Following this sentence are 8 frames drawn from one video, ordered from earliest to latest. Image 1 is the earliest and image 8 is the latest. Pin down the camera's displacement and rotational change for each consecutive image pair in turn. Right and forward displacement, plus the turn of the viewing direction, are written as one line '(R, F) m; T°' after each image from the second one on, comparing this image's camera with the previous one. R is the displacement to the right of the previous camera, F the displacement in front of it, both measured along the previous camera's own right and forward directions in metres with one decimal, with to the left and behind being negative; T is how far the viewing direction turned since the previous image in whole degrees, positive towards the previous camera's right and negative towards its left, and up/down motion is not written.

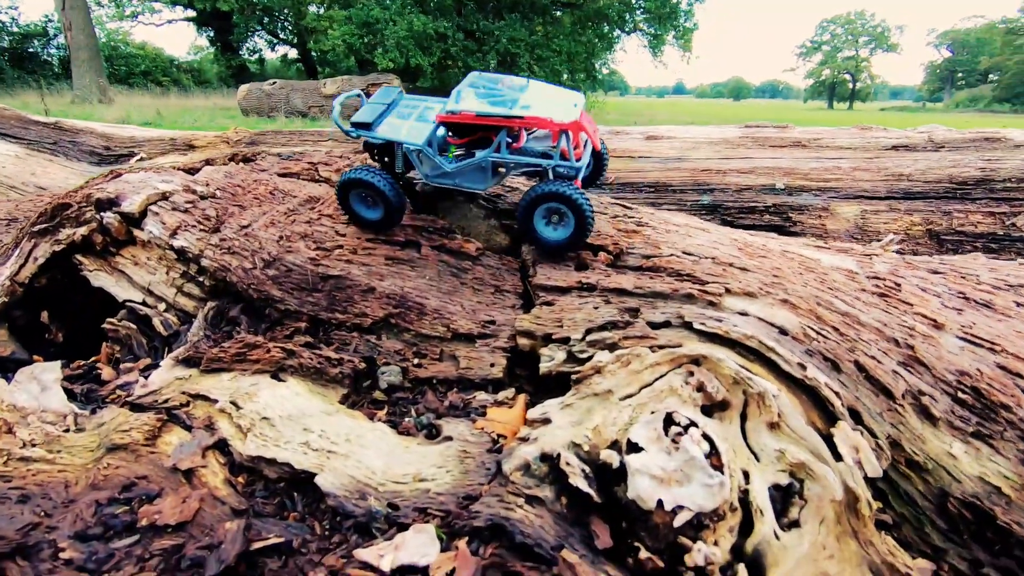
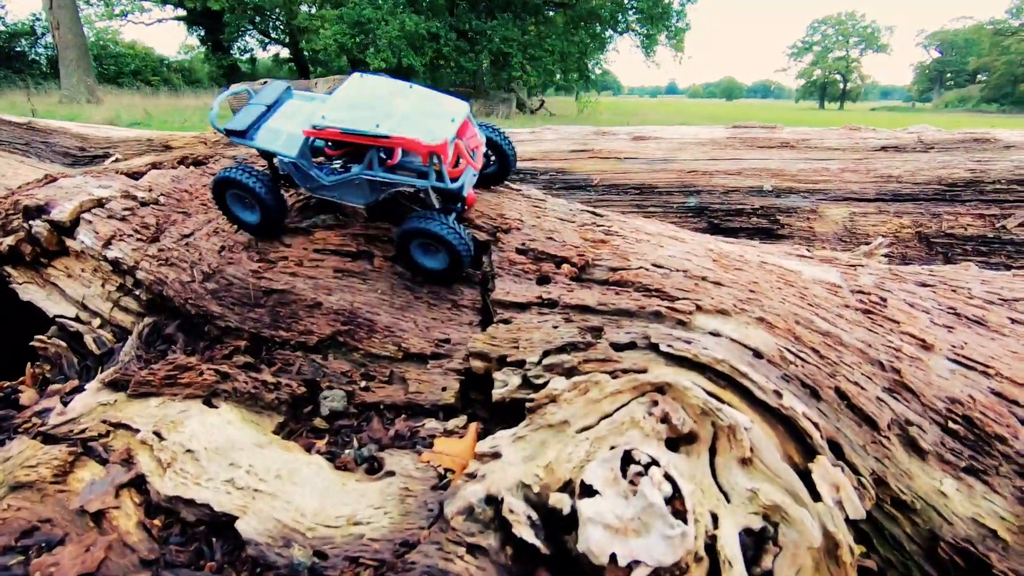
(+0.2, +0.3) m; +1°
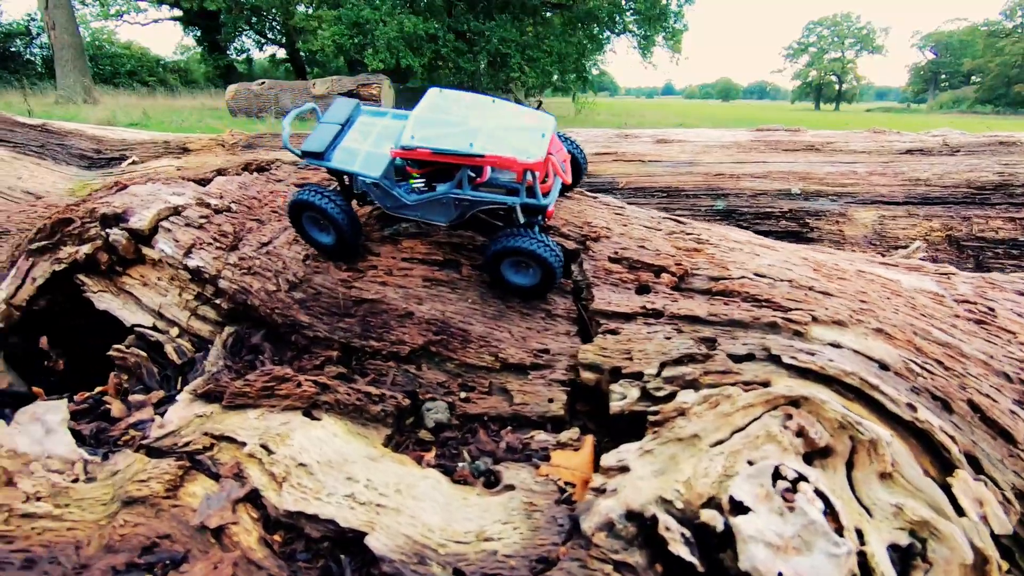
(-0.6, 0.0) m; 0°
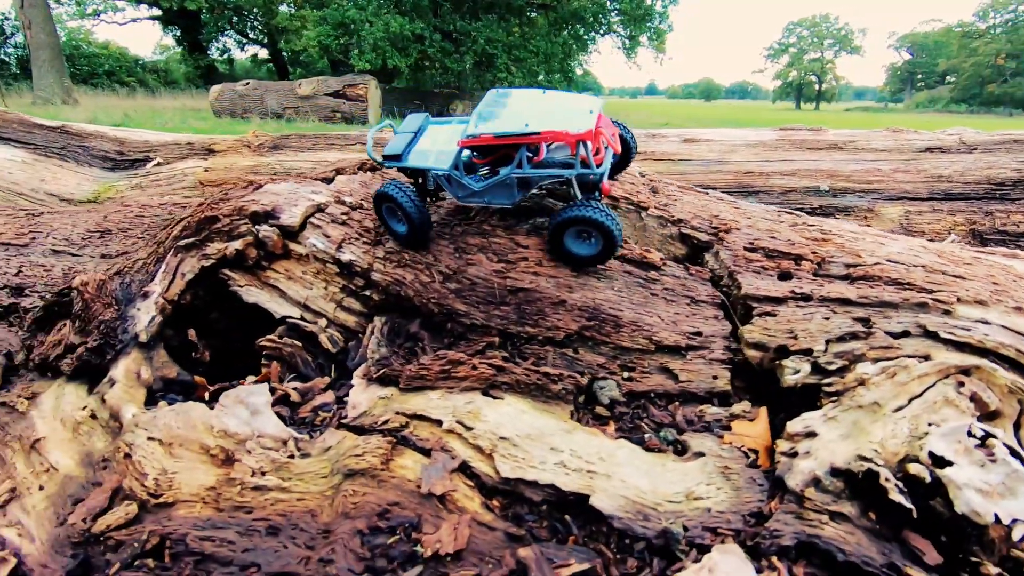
(-1.2, -0.3) m; +1°
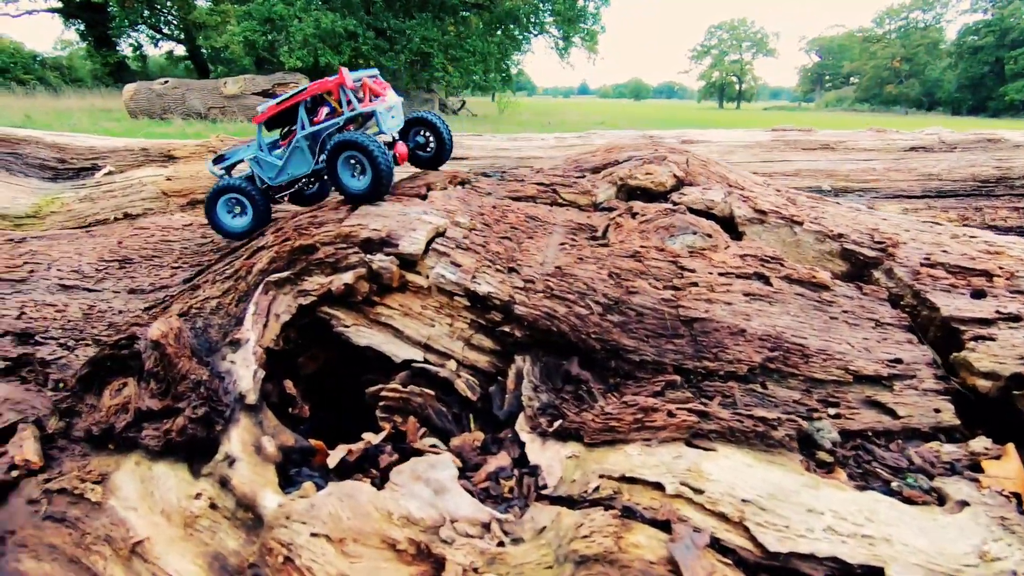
(-1.5, +0.6) m; +6°
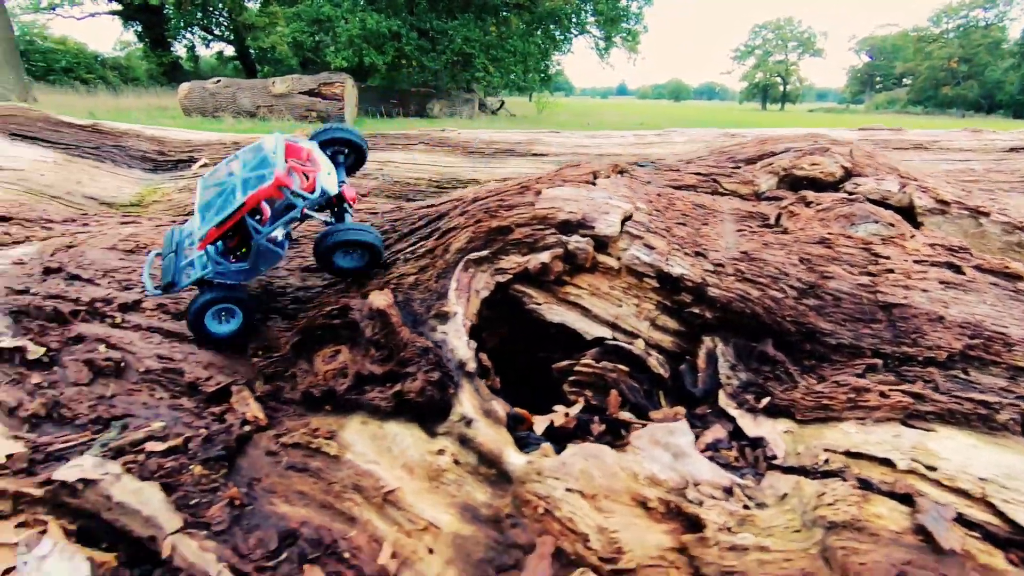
(-1.1, -0.2) m; -3°
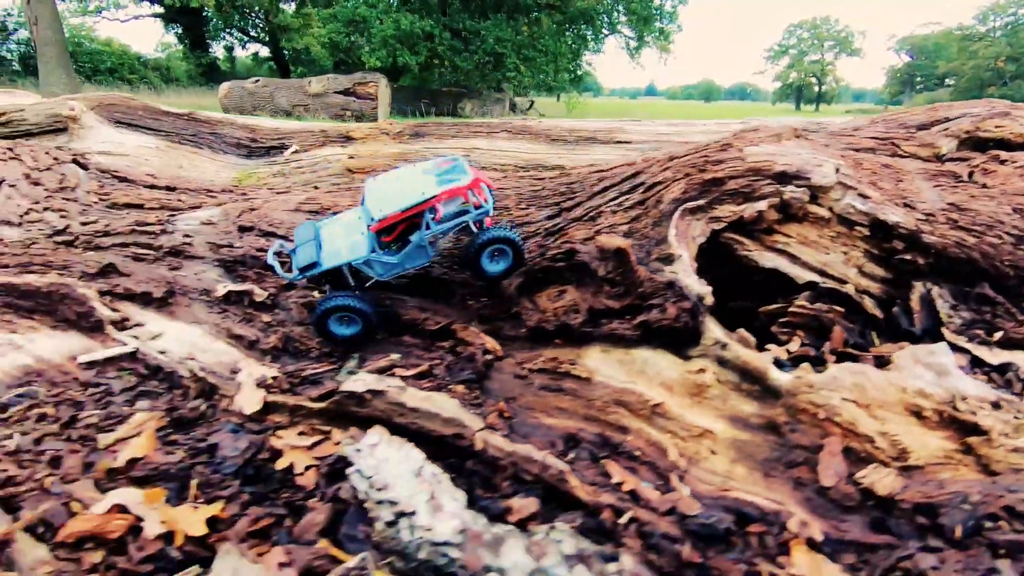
(-1.5, -0.4) m; -3°
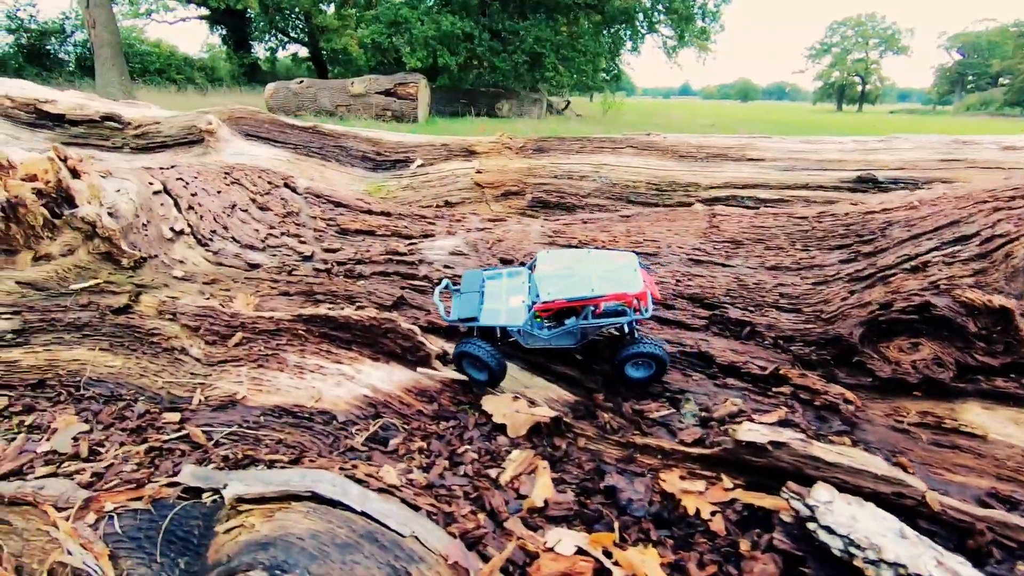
(-2.6, -0.3) m; -3°
